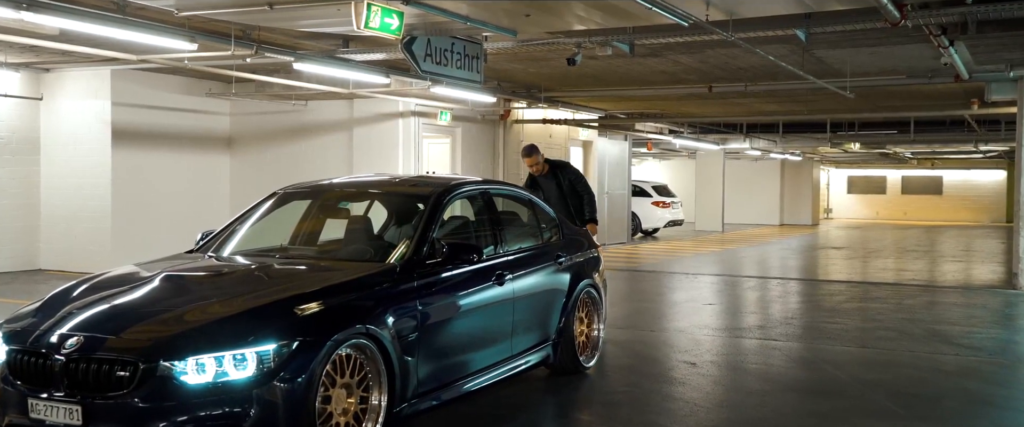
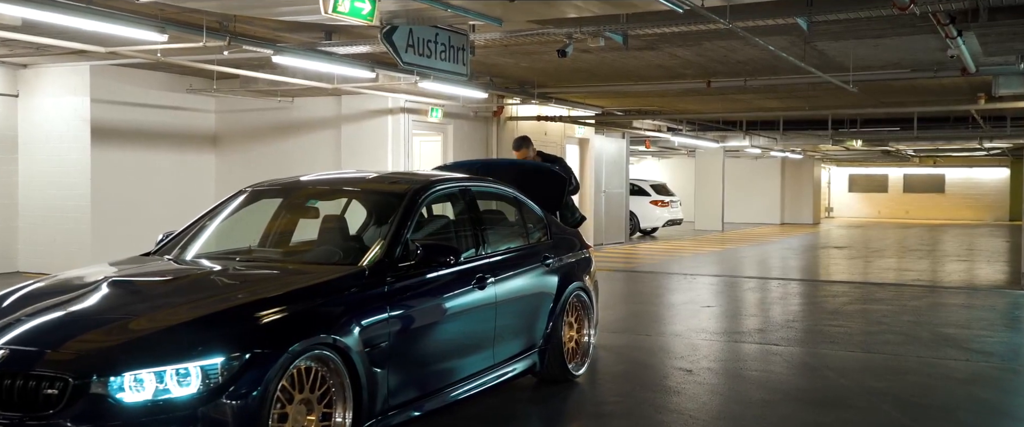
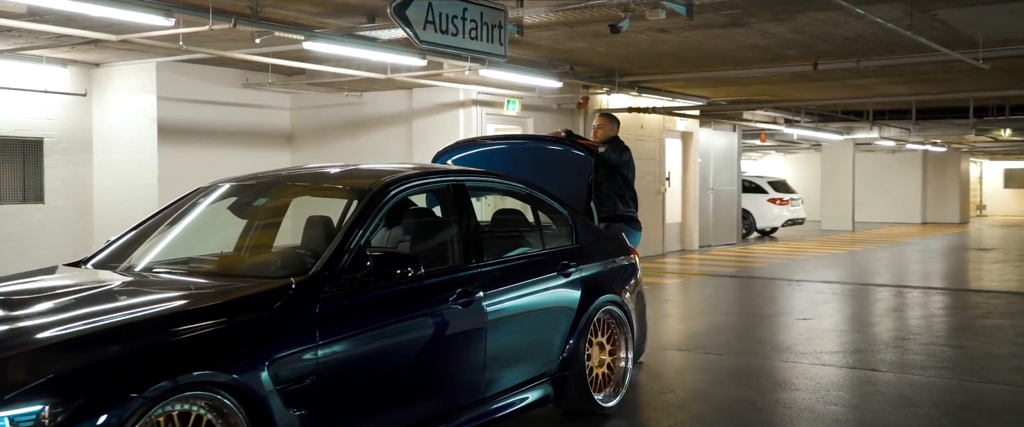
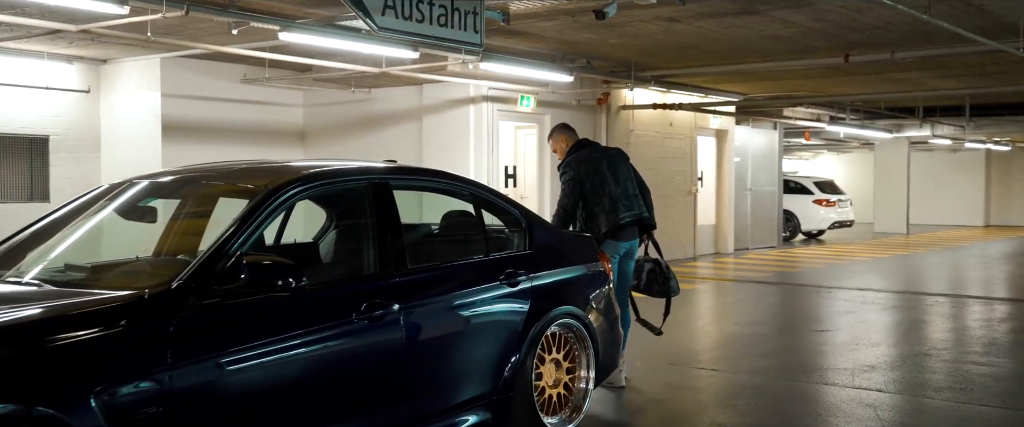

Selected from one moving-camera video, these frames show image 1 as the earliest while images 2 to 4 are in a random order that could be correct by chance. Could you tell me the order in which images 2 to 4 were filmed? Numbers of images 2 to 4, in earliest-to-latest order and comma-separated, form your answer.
2, 3, 4
